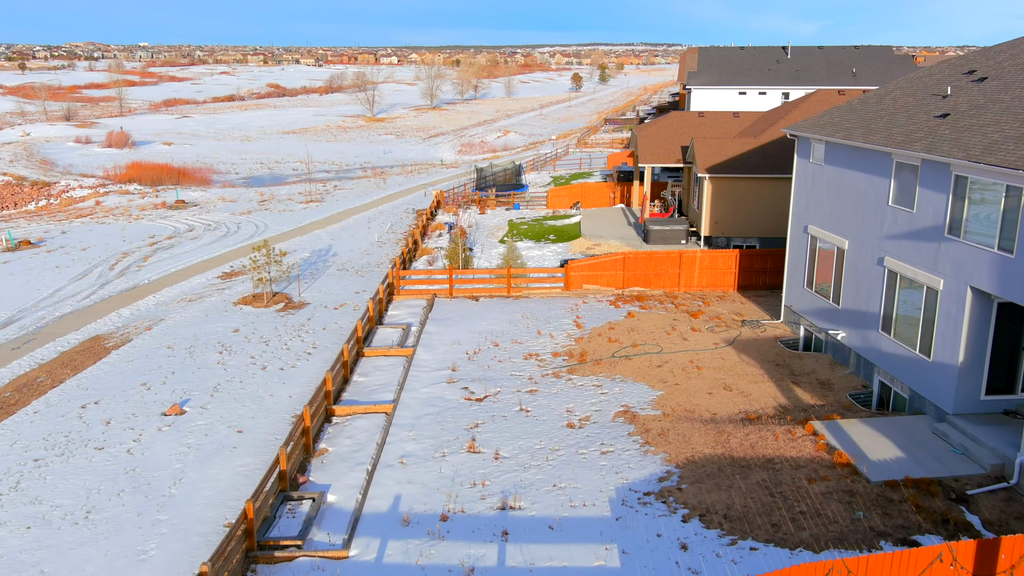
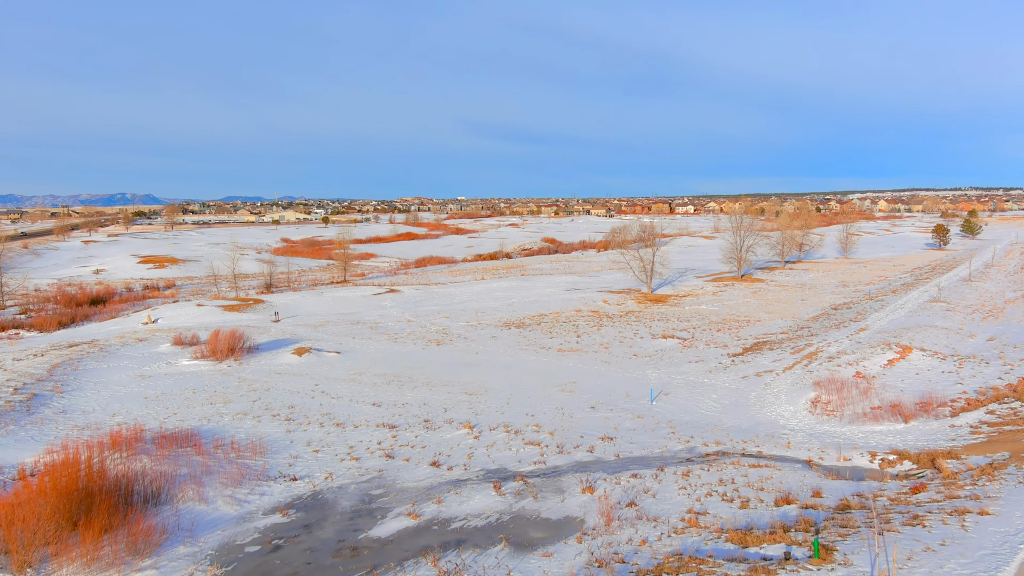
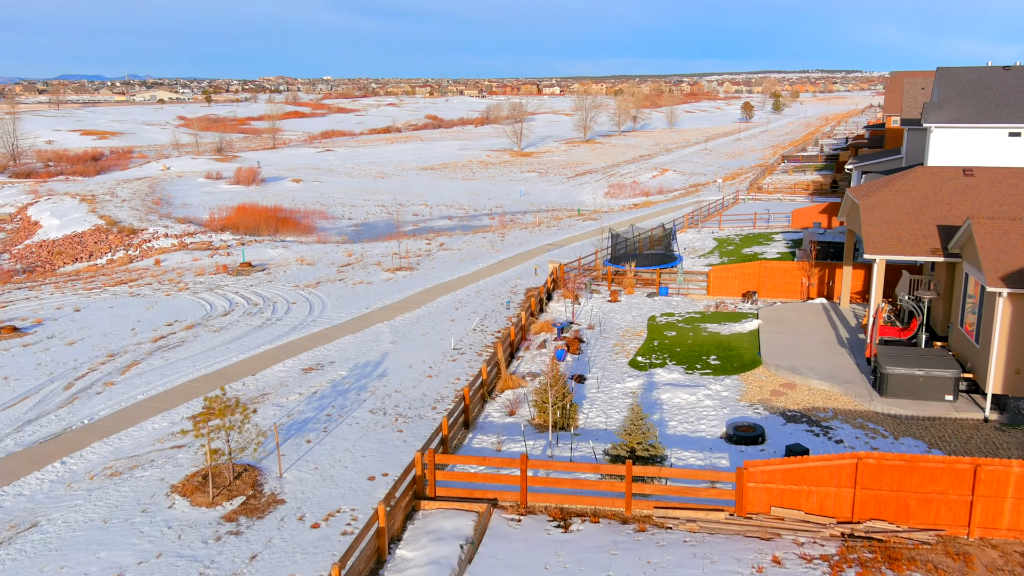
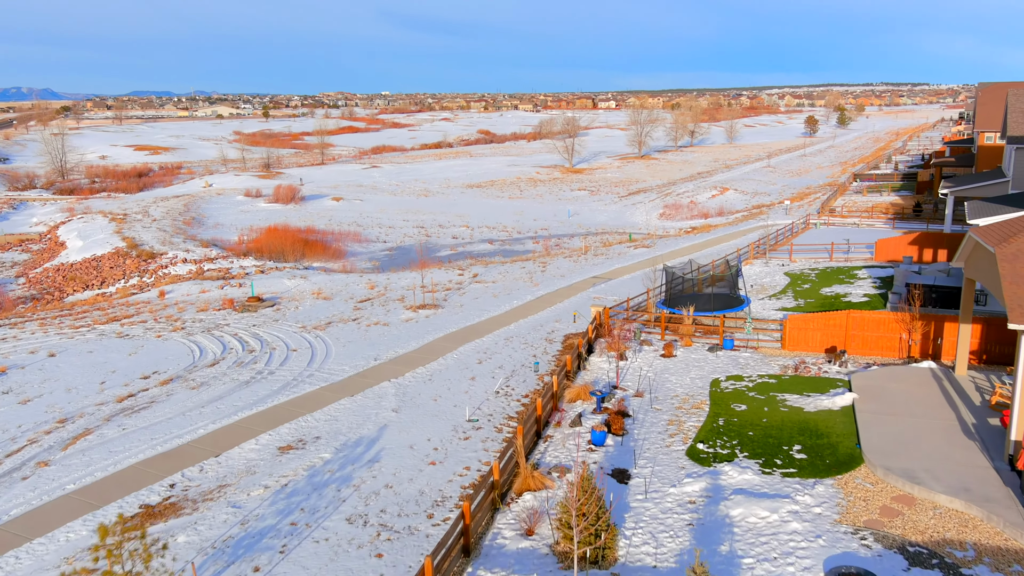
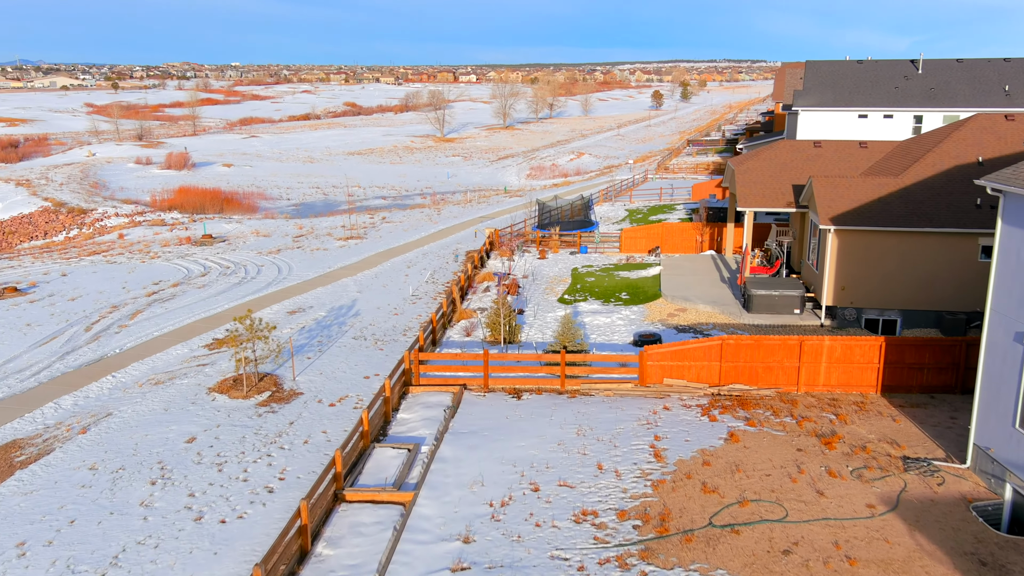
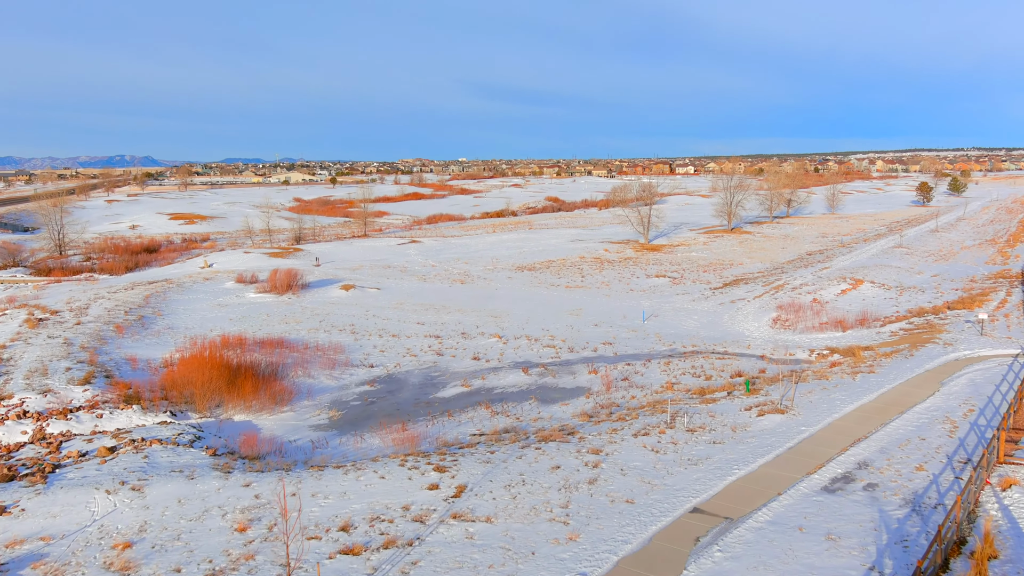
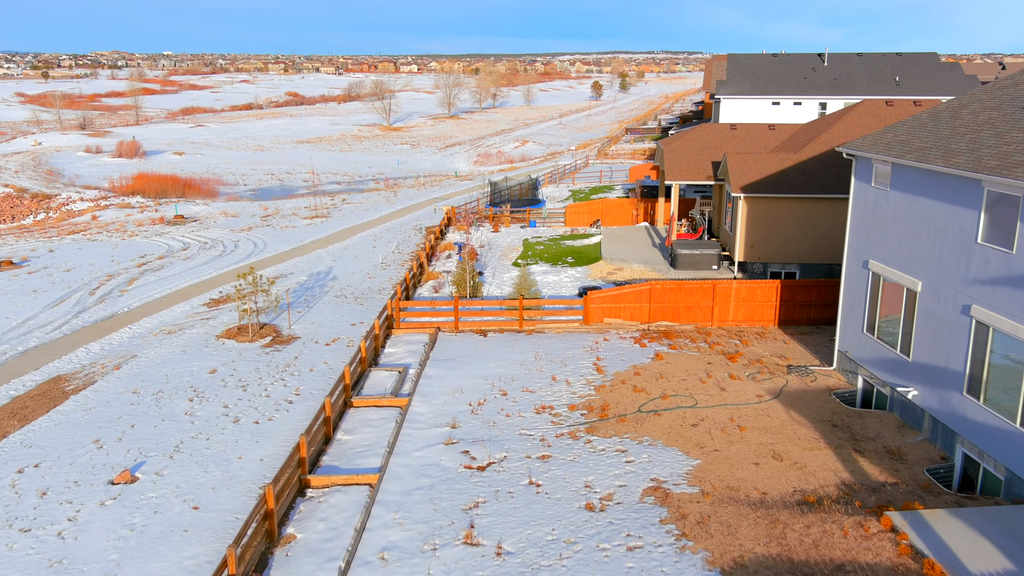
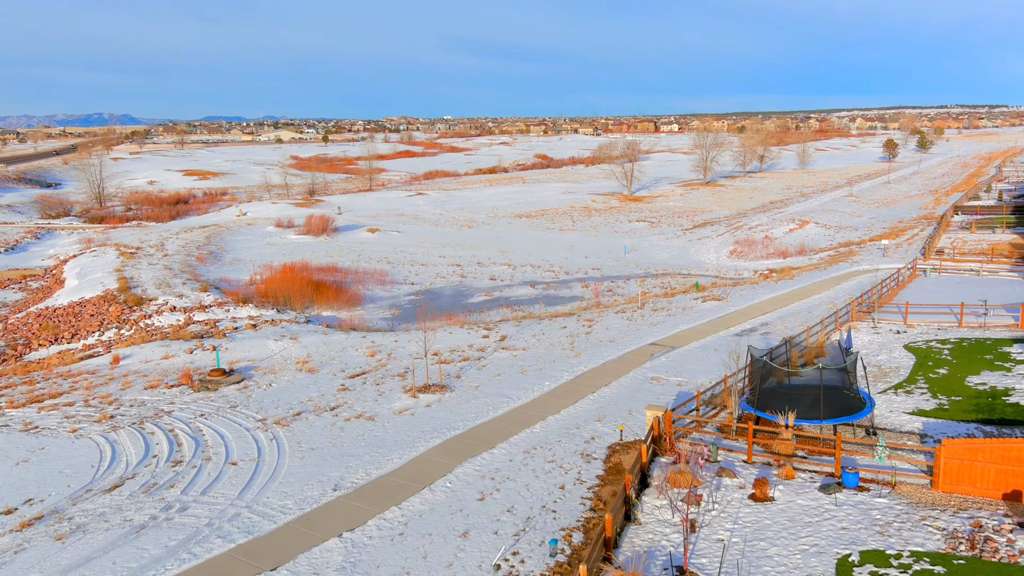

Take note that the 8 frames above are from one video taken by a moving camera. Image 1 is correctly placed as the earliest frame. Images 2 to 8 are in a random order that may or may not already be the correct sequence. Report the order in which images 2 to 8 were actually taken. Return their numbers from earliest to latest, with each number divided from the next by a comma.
7, 5, 3, 4, 8, 6, 2
